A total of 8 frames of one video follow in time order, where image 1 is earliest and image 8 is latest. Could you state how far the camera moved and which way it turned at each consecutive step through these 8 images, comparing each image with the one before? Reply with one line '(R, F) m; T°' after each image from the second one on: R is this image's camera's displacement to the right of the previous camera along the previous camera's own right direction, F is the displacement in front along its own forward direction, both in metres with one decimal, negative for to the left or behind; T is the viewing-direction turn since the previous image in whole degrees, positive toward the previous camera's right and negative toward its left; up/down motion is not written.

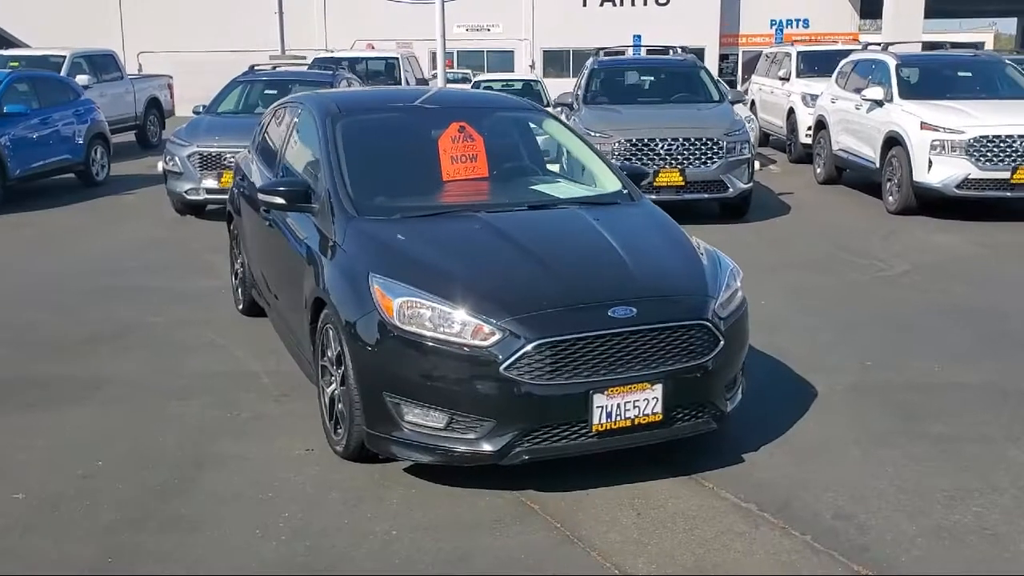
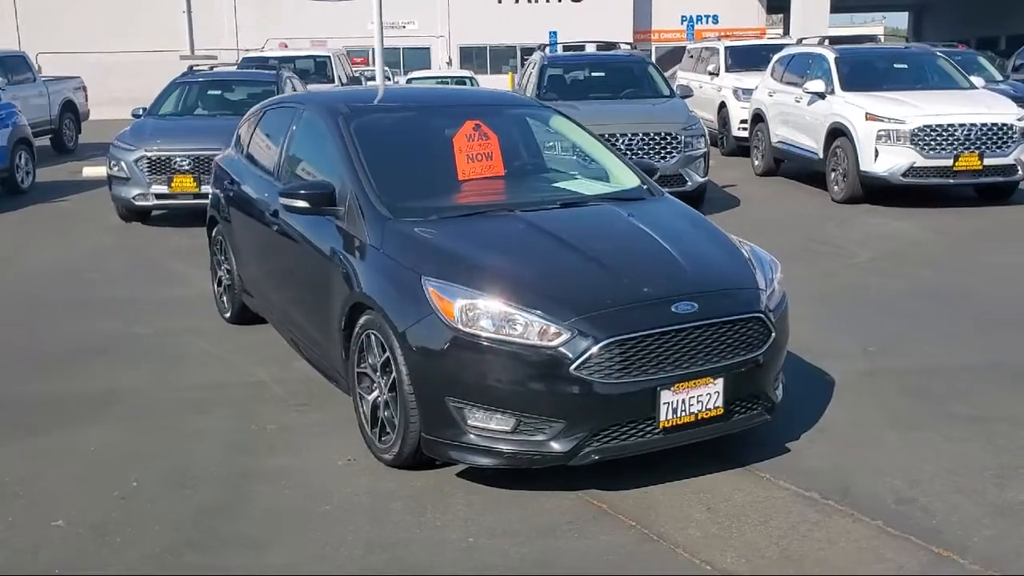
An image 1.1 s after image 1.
(-0.6, +0.1) m; +5°
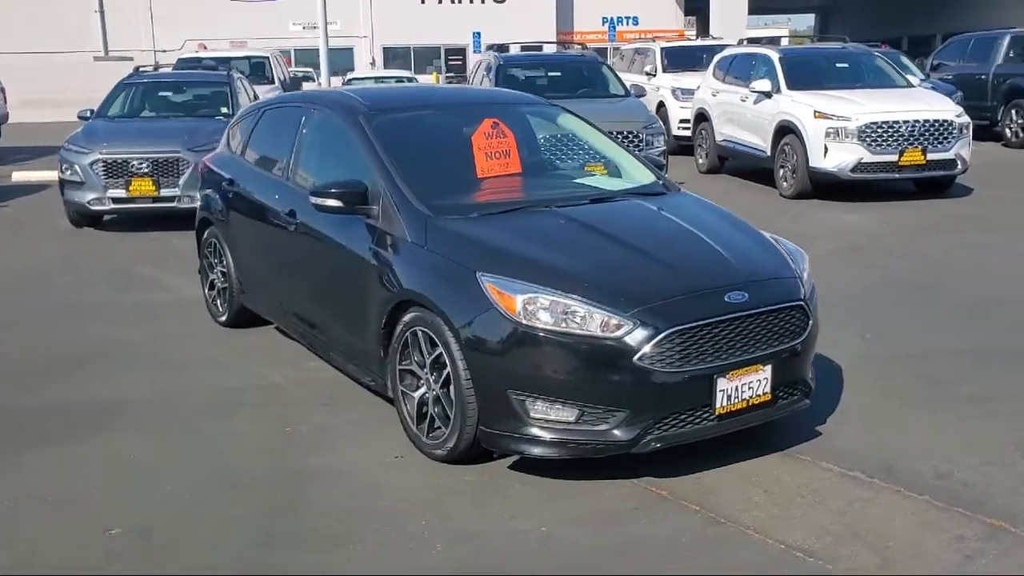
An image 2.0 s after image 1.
(-0.6, 0.0) m; +5°
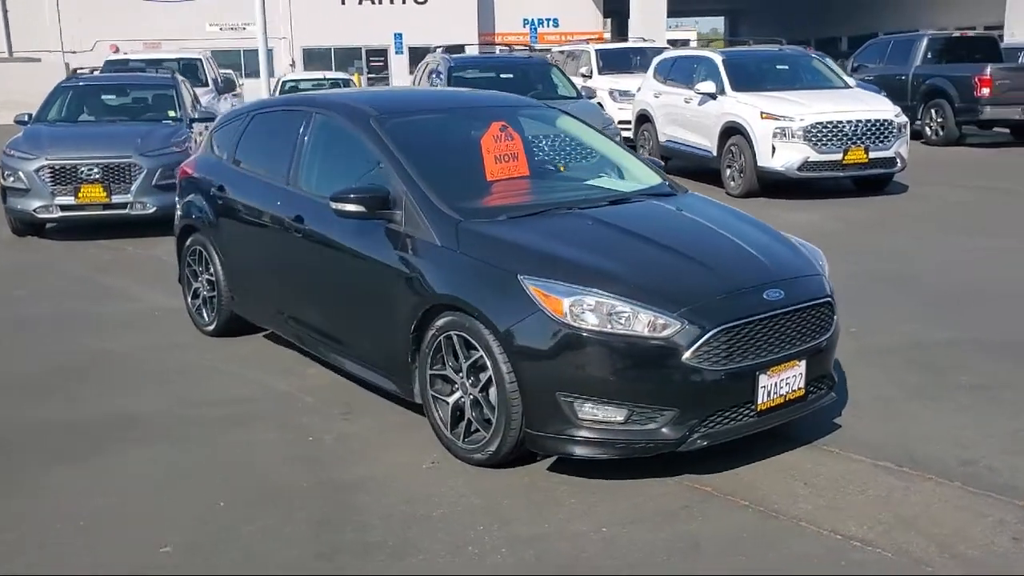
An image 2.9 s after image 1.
(-0.6, 0.0) m; +5°
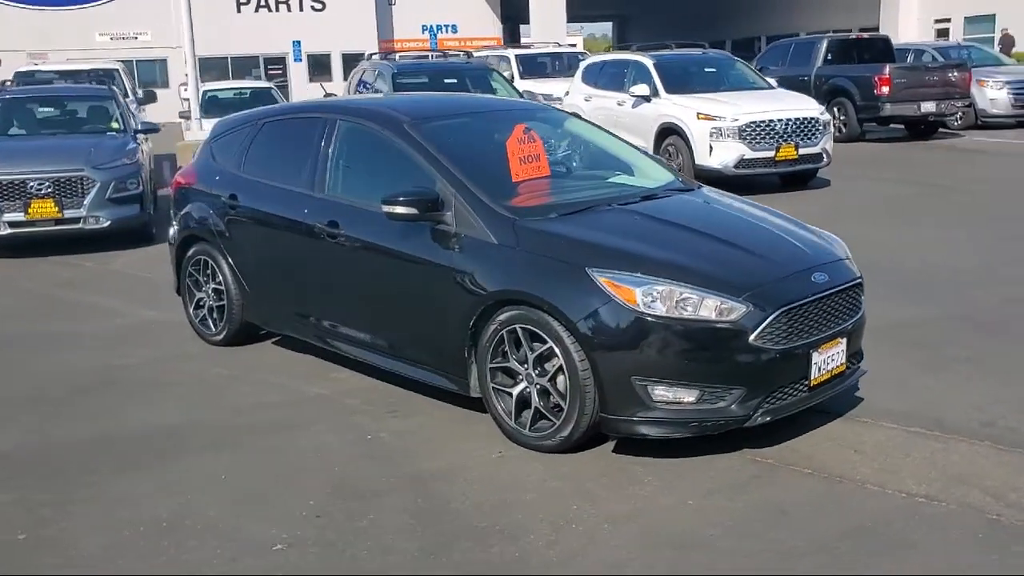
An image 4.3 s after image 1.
(-0.8, -0.2) m; +6°
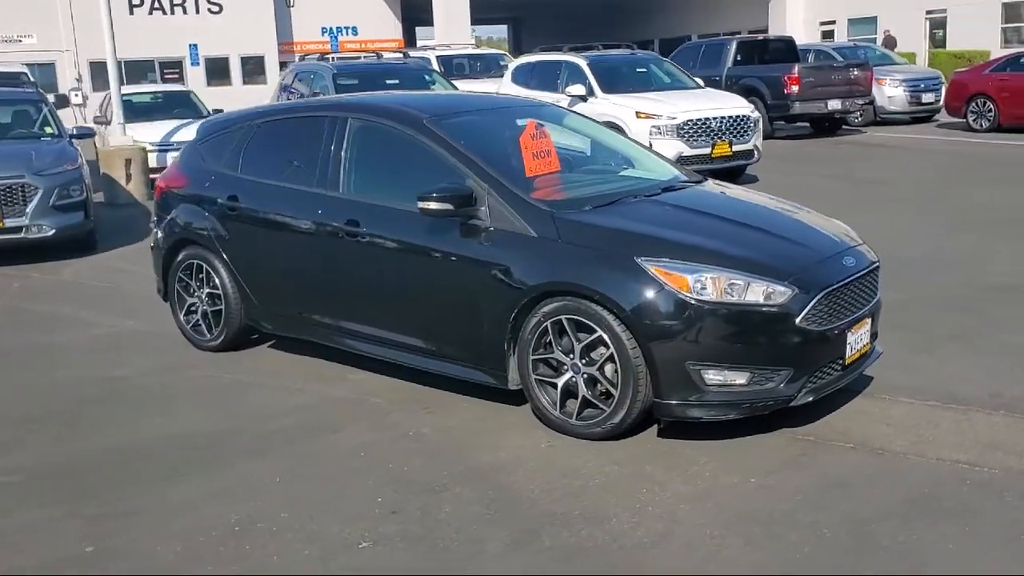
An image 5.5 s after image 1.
(-0.8, 0.0) m; +6°
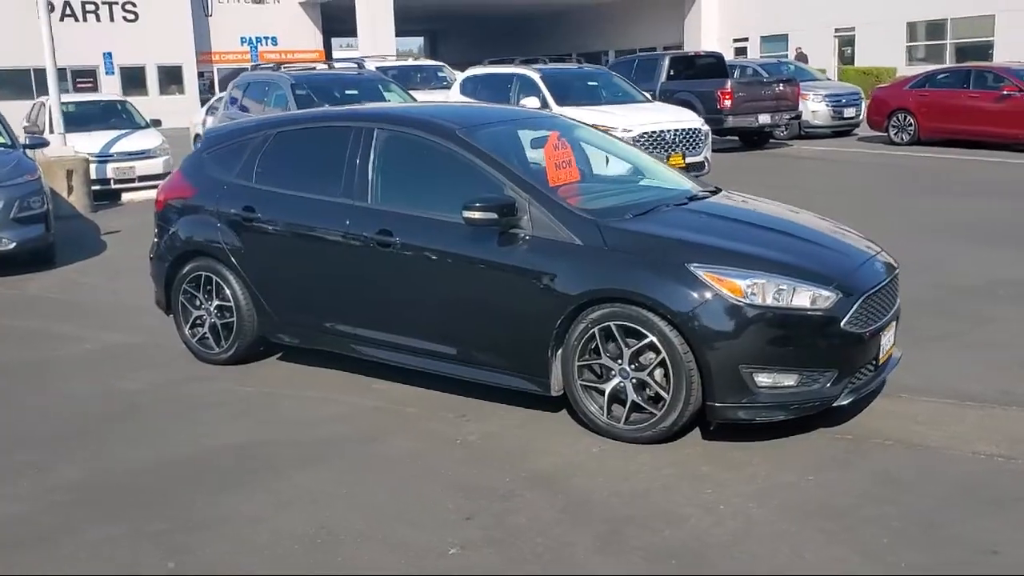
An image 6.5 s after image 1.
(-0.7, 0.0) m; +5°
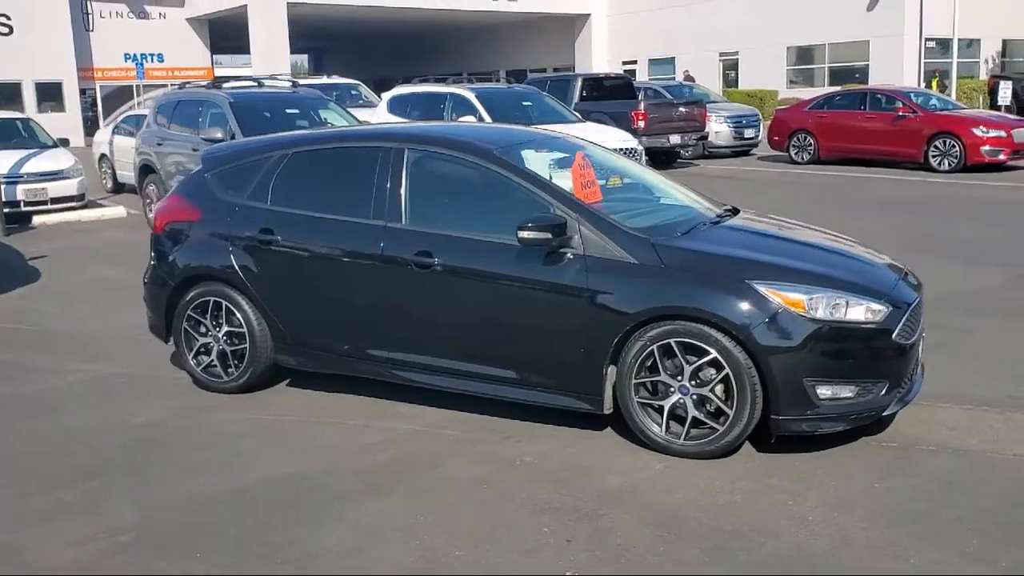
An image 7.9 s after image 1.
(-0.9, +0.1) m; +7°
